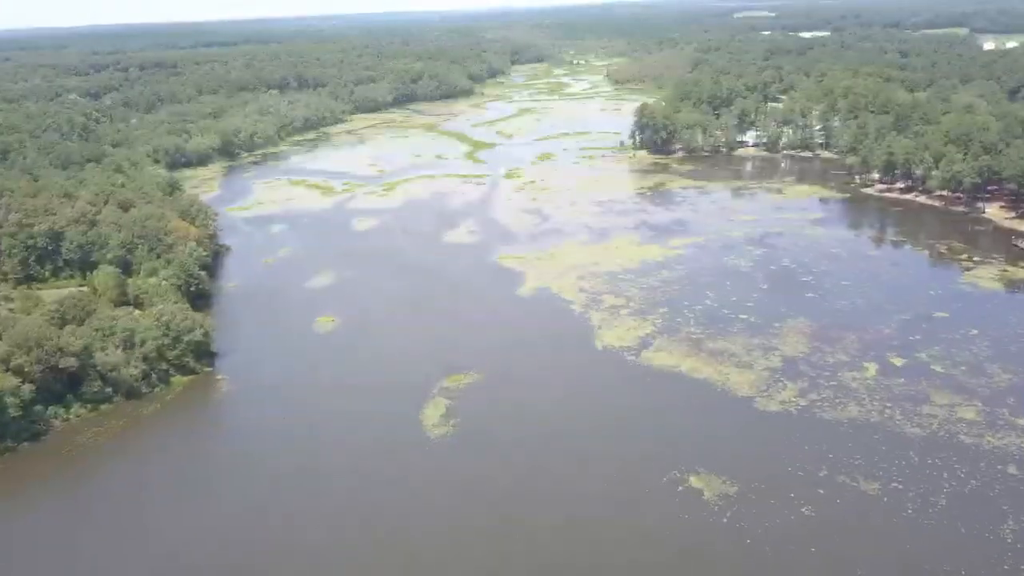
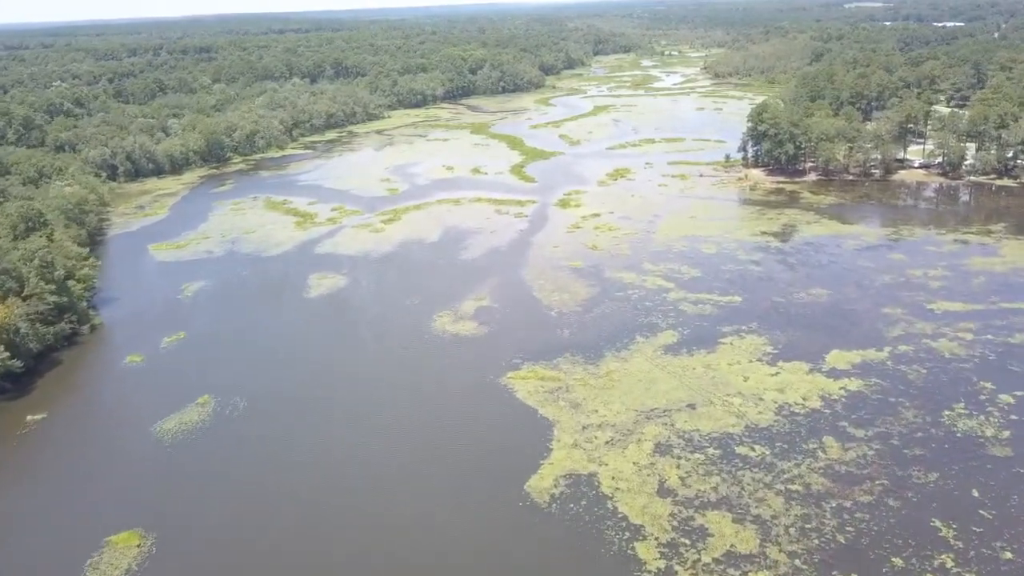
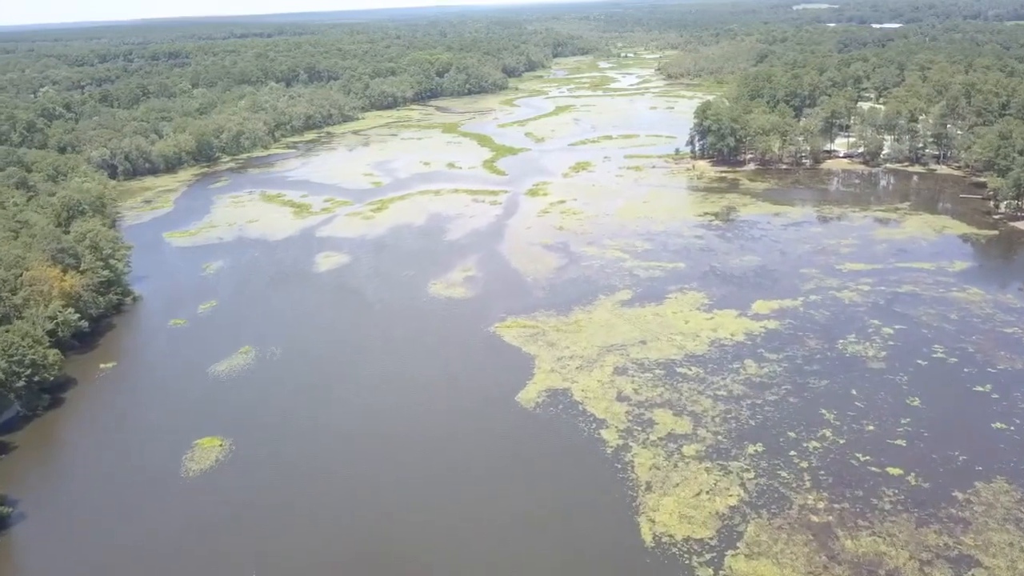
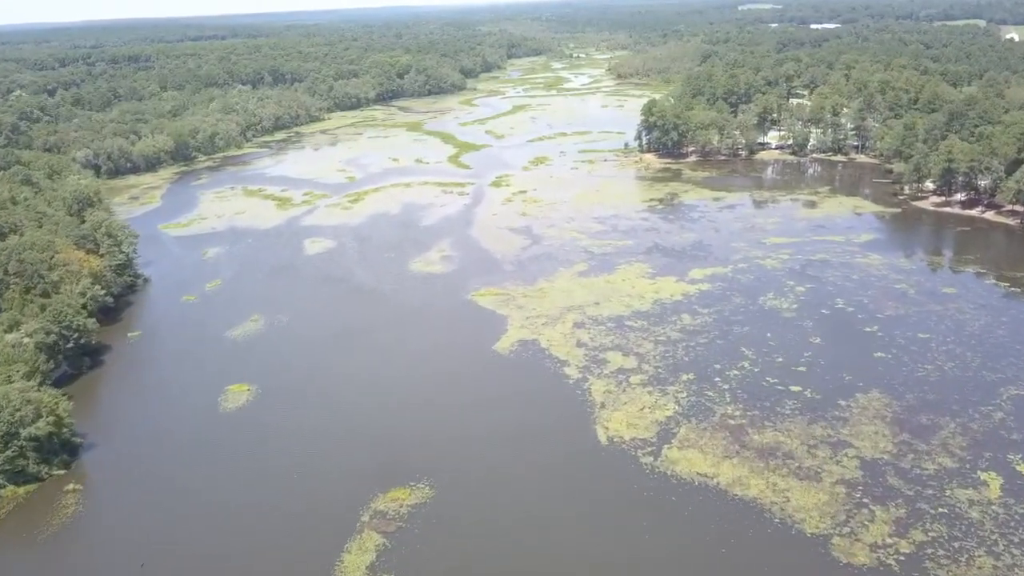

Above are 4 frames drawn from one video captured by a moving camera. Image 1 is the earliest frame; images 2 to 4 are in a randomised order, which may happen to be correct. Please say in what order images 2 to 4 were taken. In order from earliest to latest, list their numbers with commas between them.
4, 3, 2
